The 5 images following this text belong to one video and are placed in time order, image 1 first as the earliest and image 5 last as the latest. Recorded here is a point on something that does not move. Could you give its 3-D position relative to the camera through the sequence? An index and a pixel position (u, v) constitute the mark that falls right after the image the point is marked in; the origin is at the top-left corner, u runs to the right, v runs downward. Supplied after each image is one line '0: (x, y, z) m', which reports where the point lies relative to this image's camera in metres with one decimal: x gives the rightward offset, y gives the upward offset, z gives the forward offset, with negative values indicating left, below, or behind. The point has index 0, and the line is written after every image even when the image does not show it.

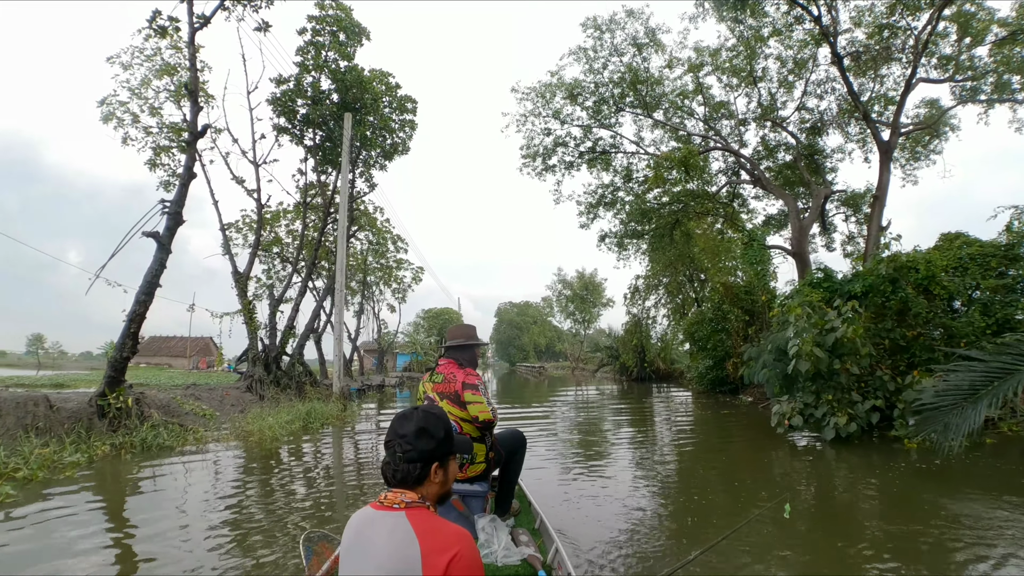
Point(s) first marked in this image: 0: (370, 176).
0: (-3.9, +3.0, +15.4) m
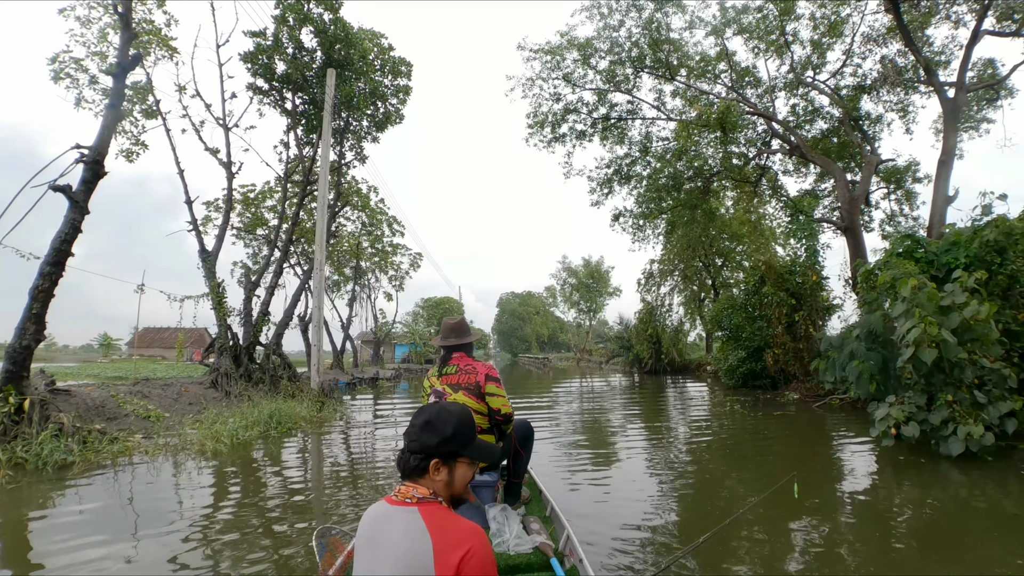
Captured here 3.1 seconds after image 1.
0: (-3.7, +3.4, +13.9) m
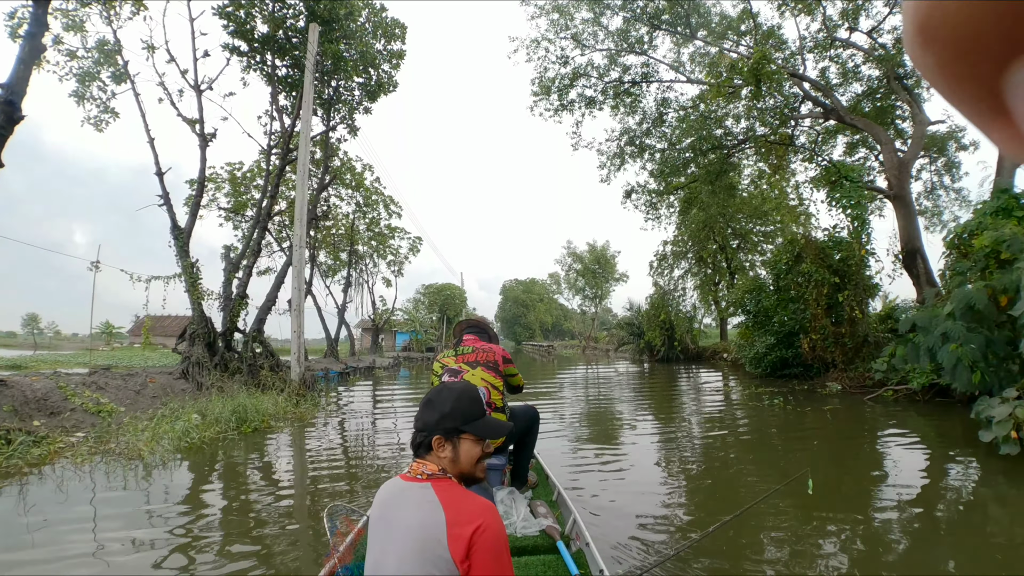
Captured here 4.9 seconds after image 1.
0: (-3.7, +3.8, +12.9) m
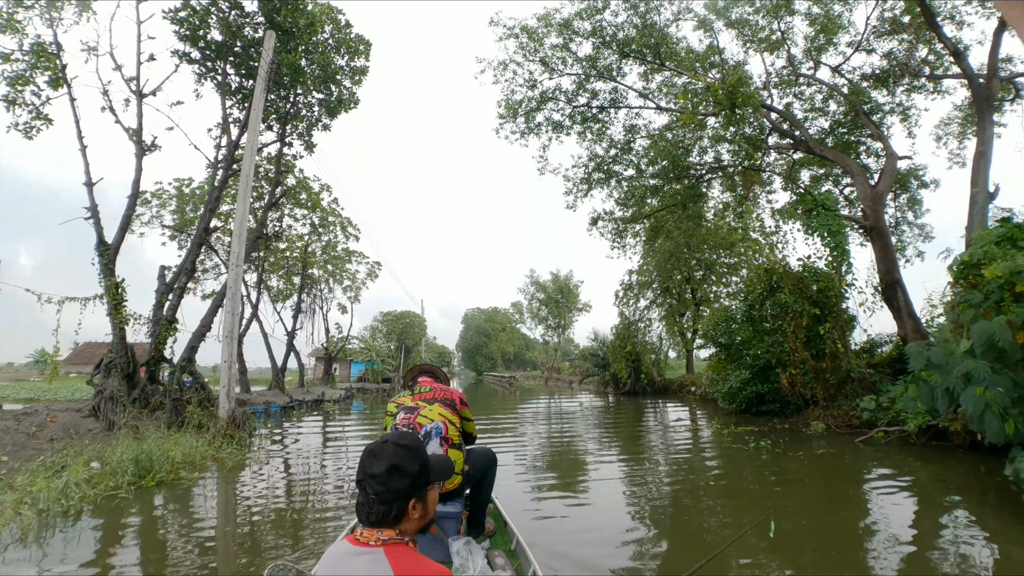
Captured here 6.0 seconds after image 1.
0: (-4.4, +3.3, +12.2) m
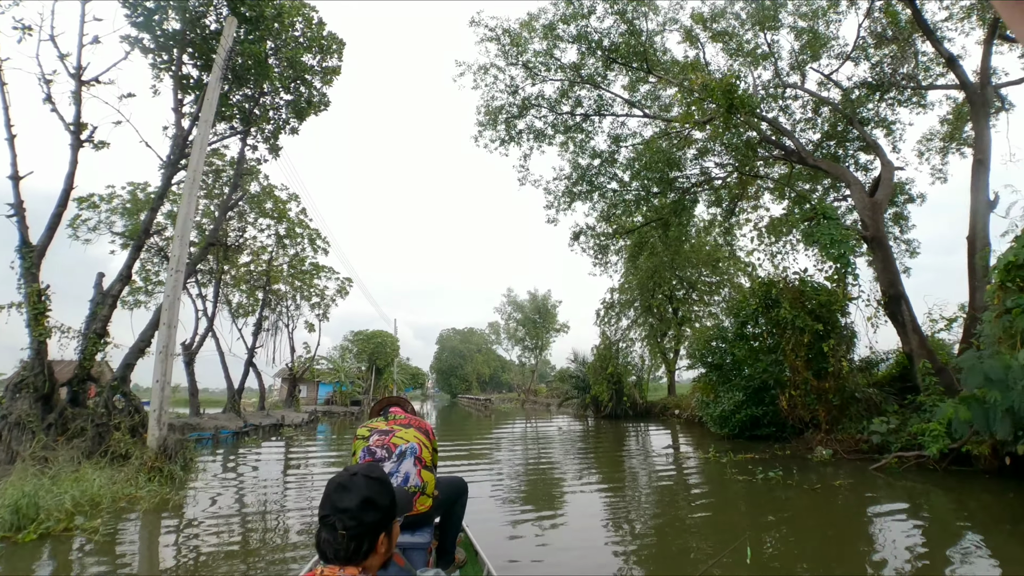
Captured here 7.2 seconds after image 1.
0: (-4.8, +3.0, +11.5) m
